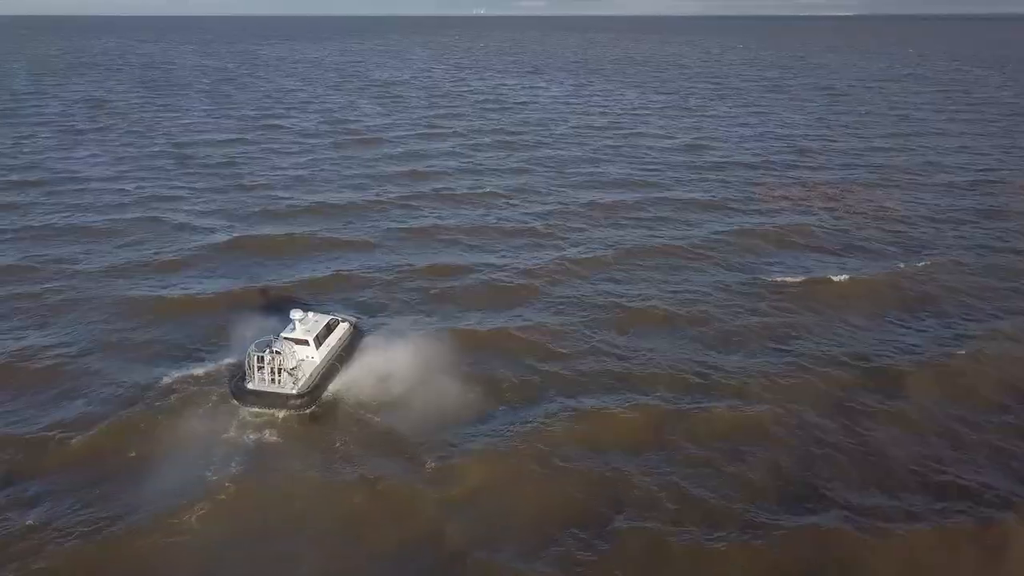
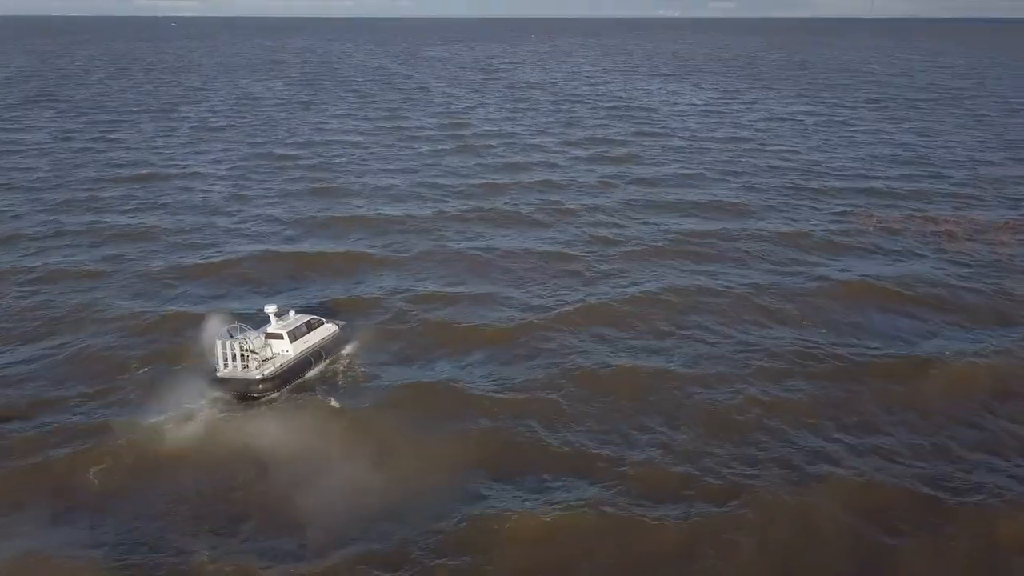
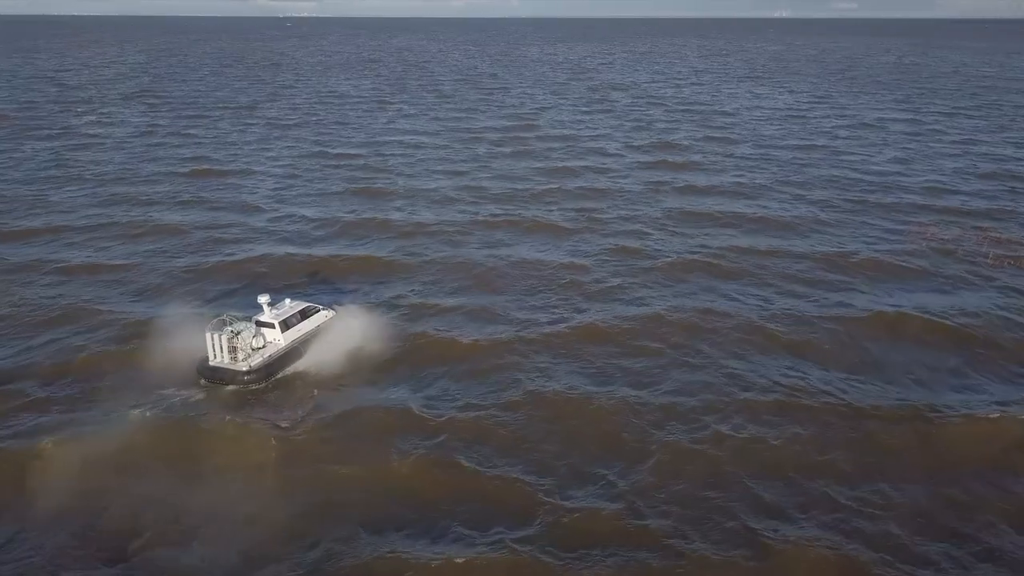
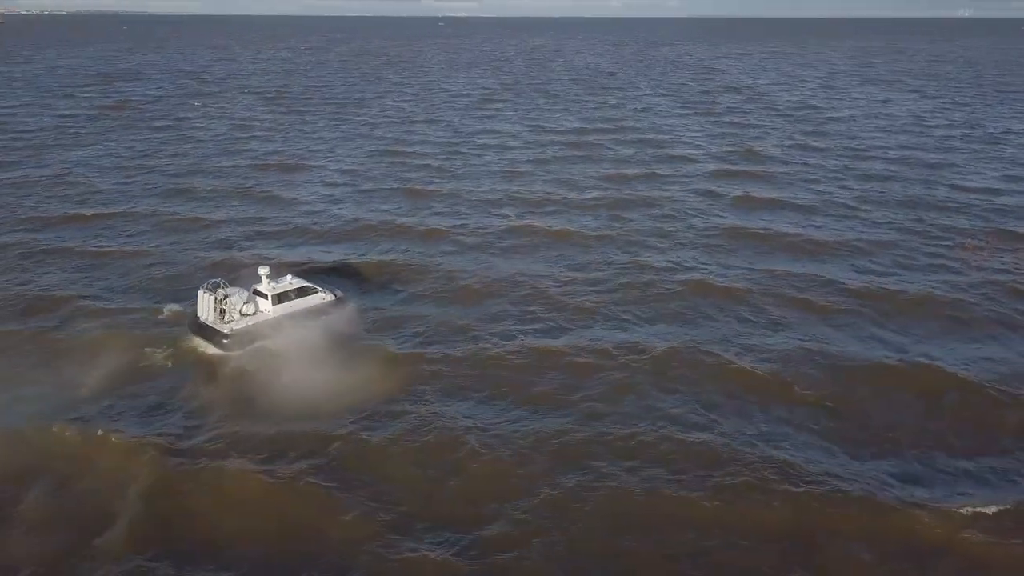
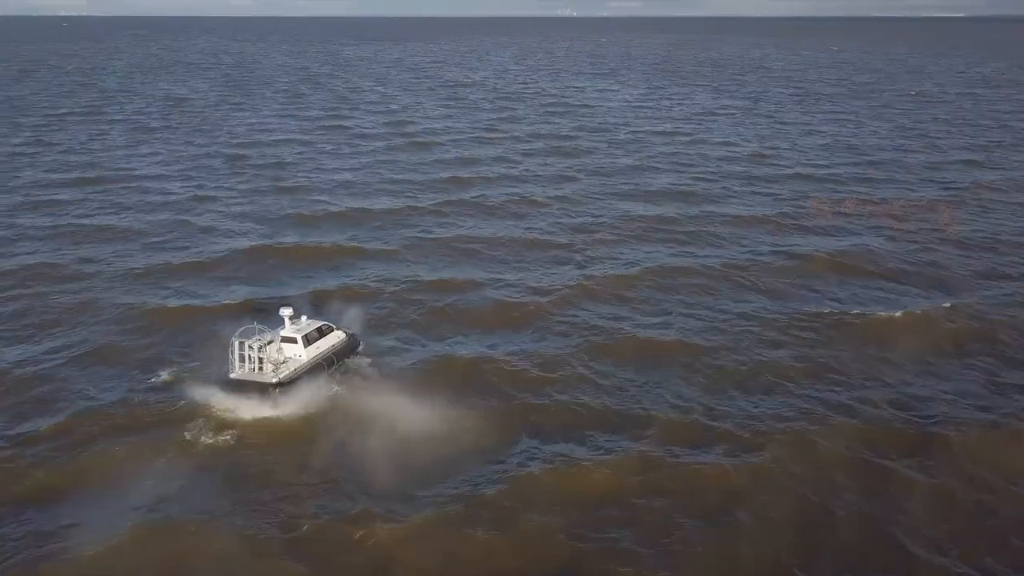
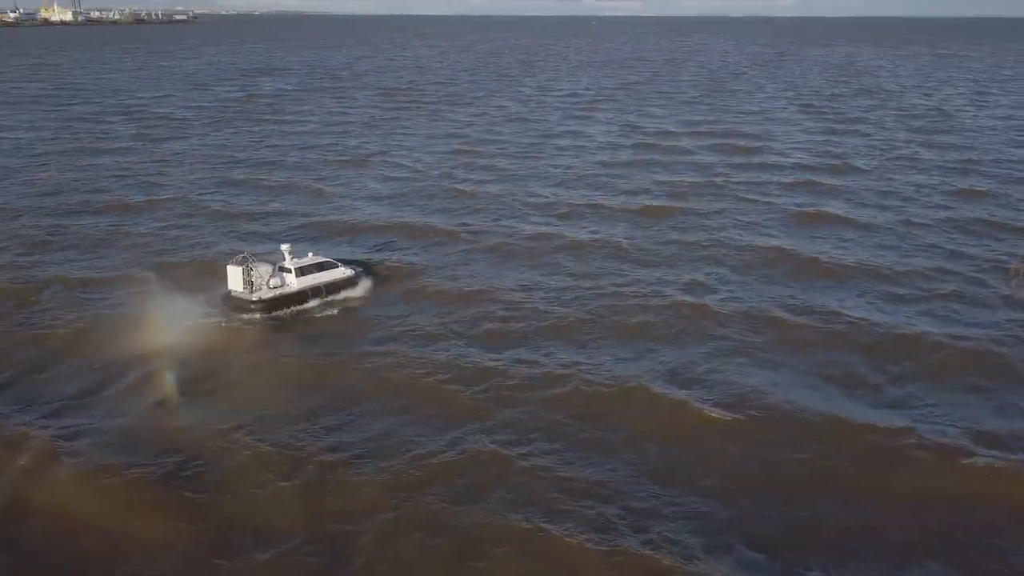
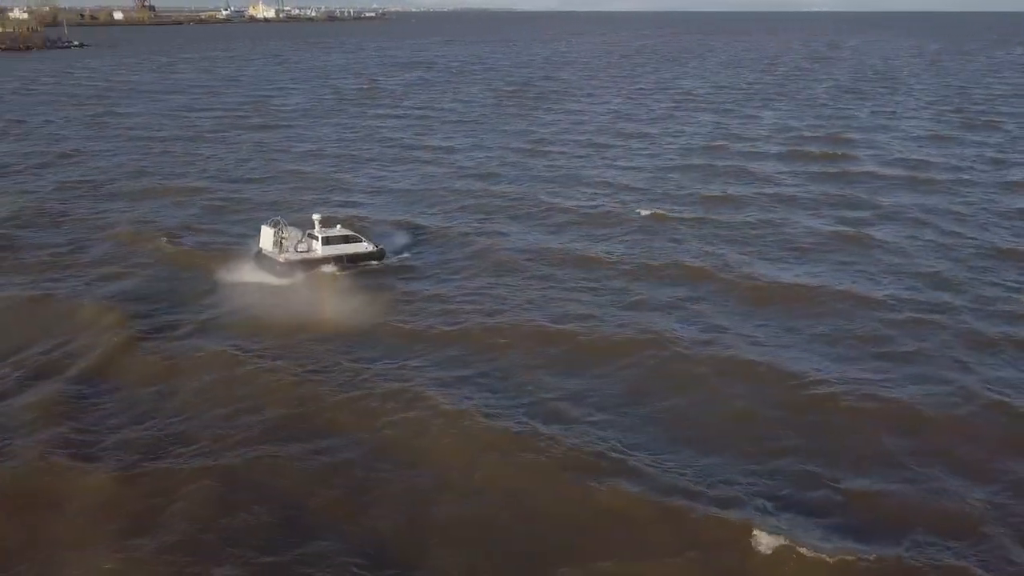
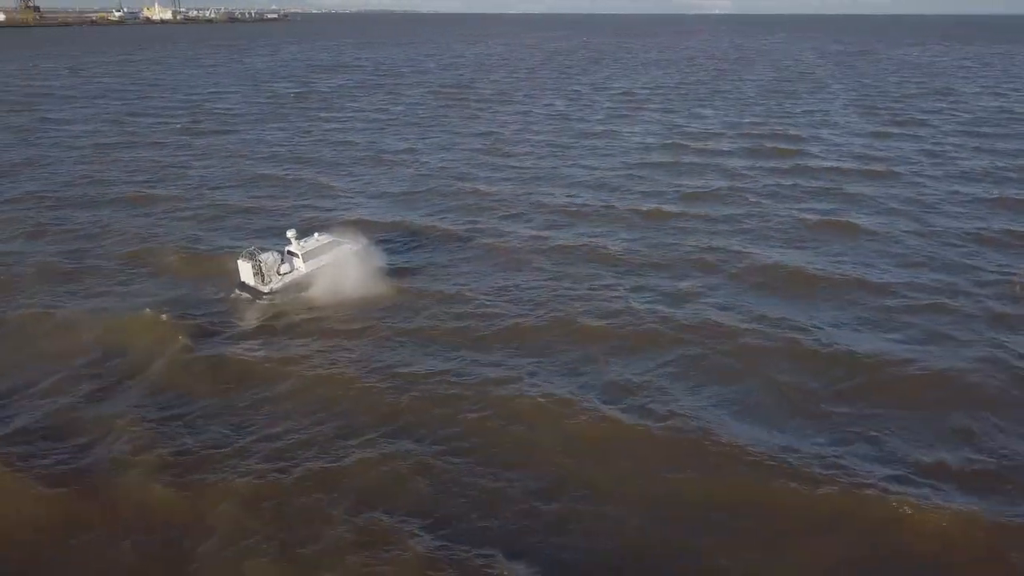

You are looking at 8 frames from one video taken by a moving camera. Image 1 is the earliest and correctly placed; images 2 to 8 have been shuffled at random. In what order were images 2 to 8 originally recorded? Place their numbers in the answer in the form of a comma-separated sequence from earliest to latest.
5, 2, 3, 4, 6, 8, 7
